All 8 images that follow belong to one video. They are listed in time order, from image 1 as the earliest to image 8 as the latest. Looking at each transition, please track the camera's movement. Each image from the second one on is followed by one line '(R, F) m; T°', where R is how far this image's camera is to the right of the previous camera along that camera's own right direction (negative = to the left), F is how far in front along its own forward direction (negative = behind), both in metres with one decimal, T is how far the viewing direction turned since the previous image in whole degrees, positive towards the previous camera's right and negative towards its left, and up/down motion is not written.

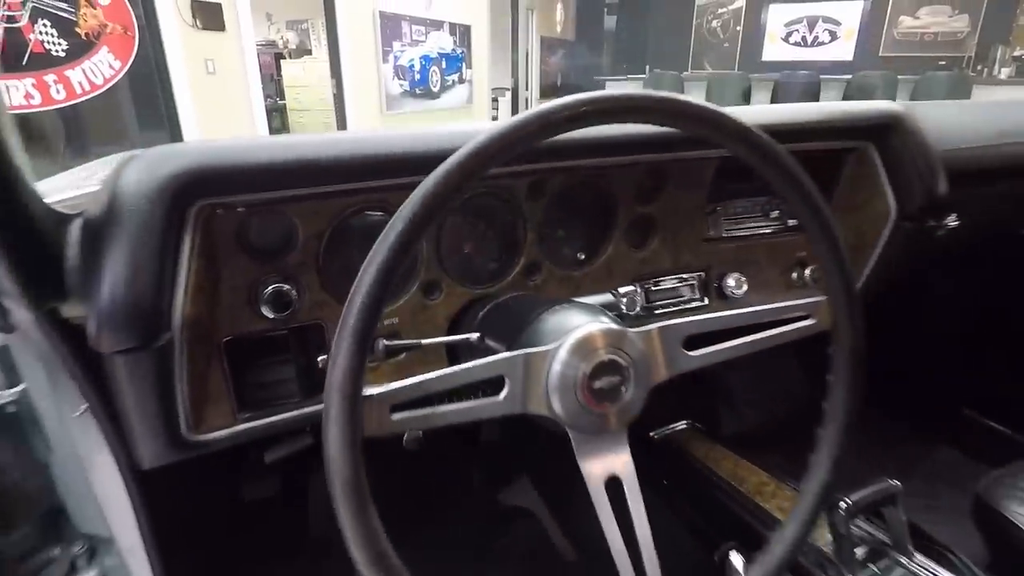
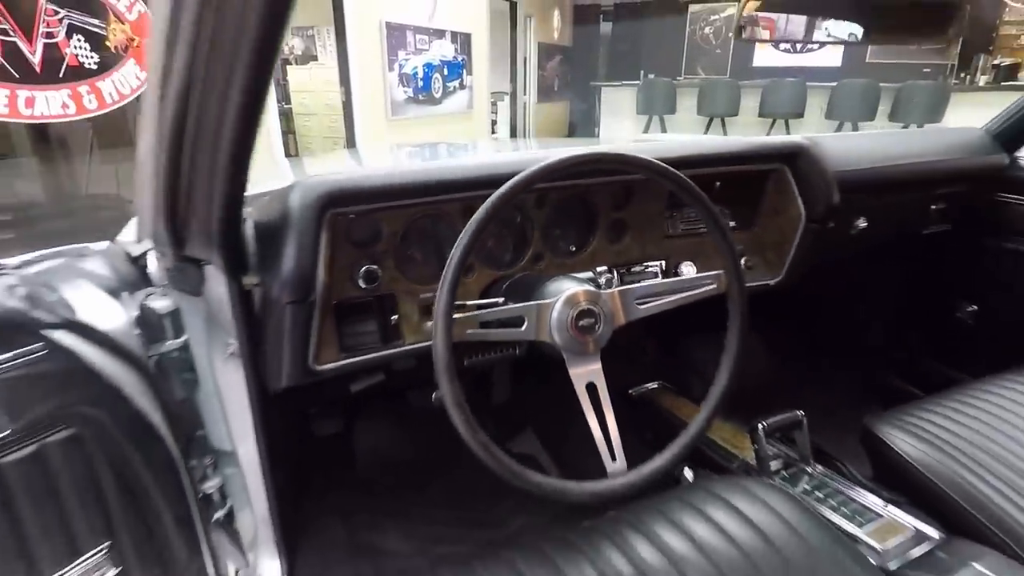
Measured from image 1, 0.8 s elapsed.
(0.0, -0.3) m; 0°
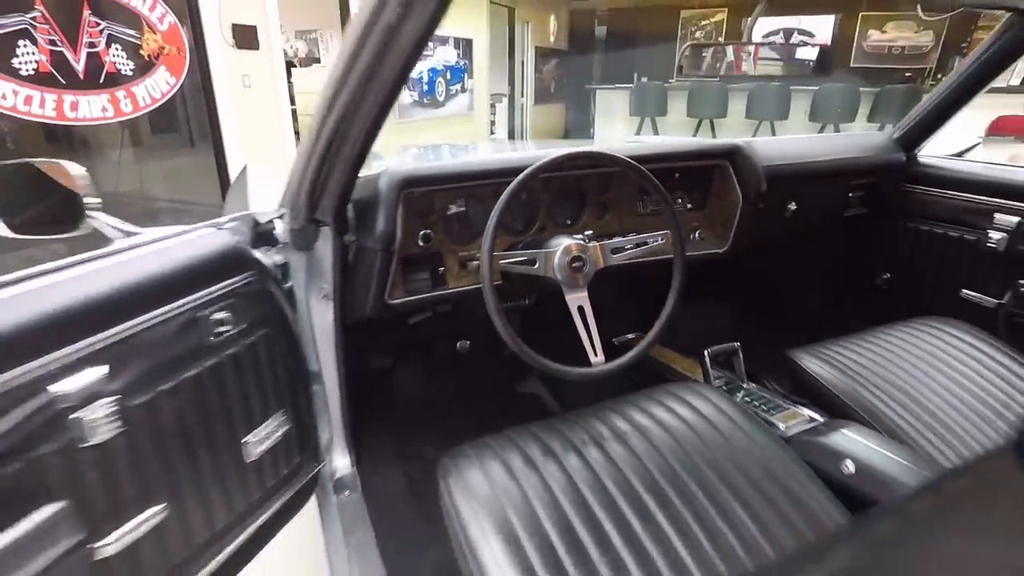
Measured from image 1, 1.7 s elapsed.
(0.0, -0.3) m; 0°
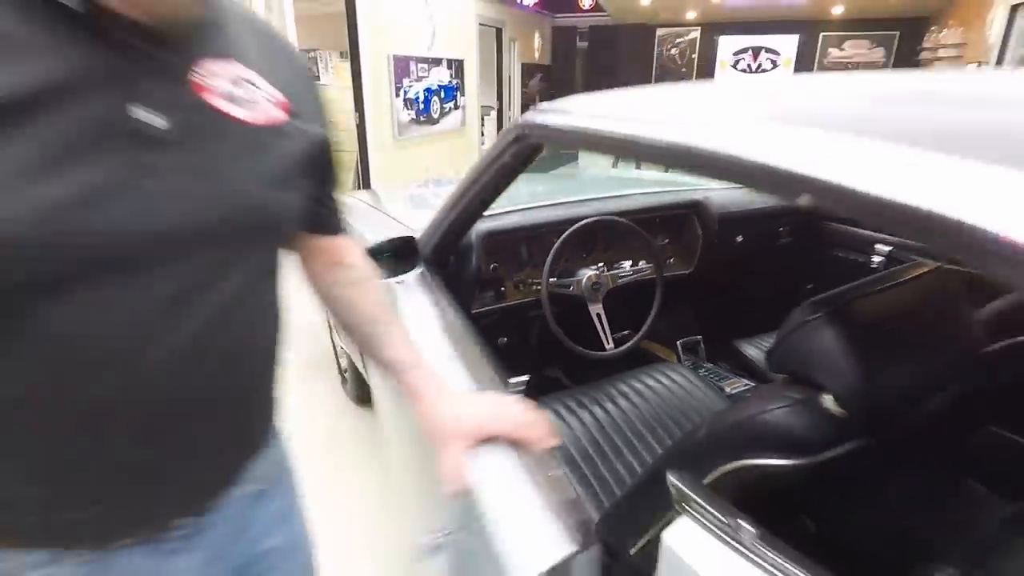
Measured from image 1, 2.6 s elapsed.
(-0.2, -0.6) m; +2°
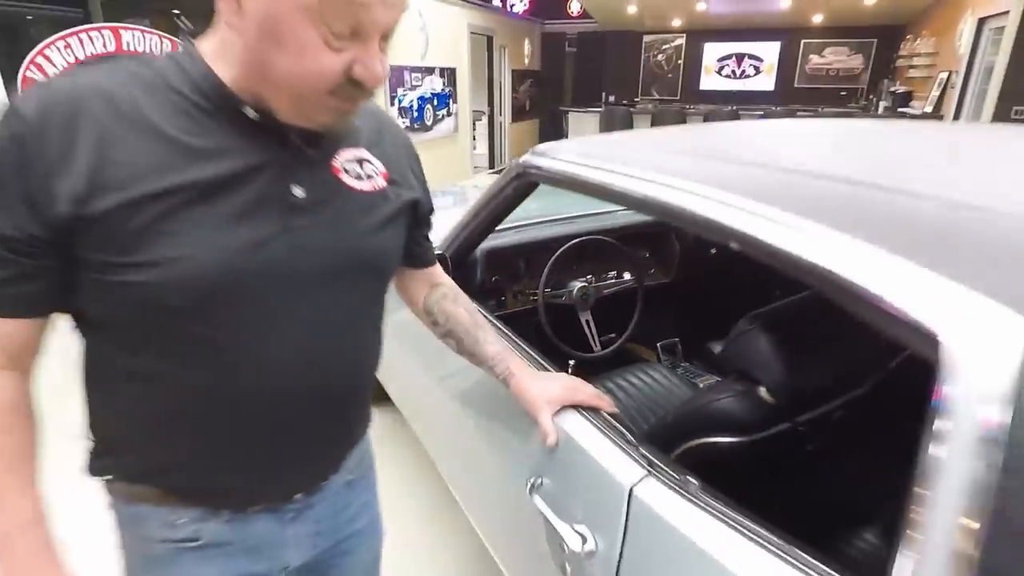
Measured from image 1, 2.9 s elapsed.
(0.0, -0.2) m; +1°
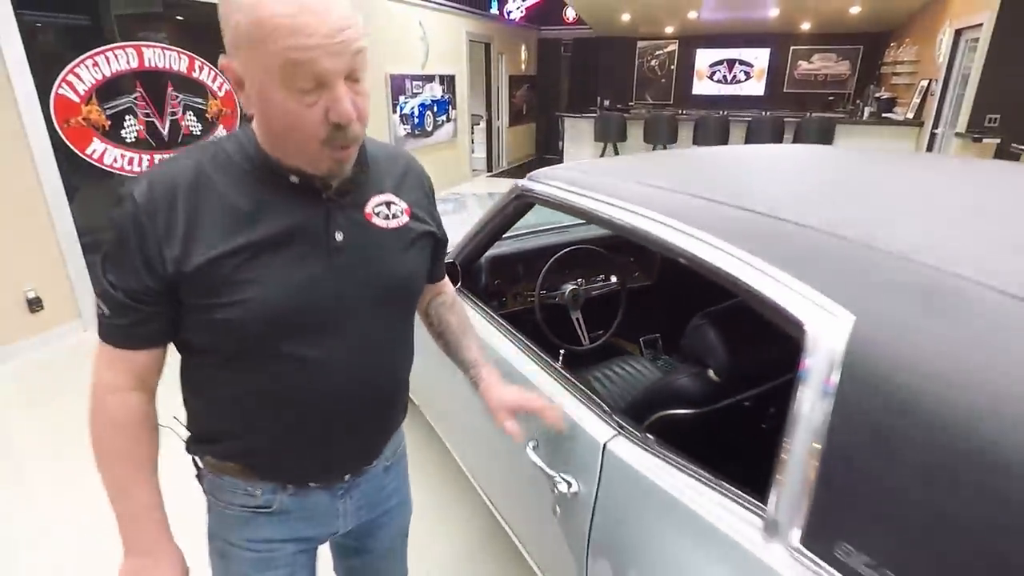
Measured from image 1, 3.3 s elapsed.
(0.0, -0.3) m; 0°
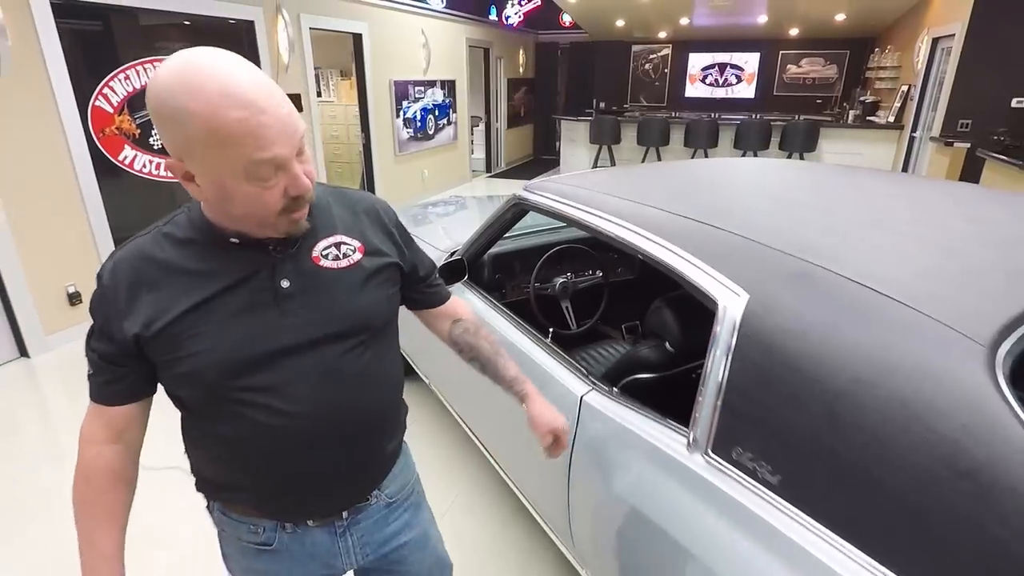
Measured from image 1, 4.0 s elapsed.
(0.0, -0.3) m; 0°
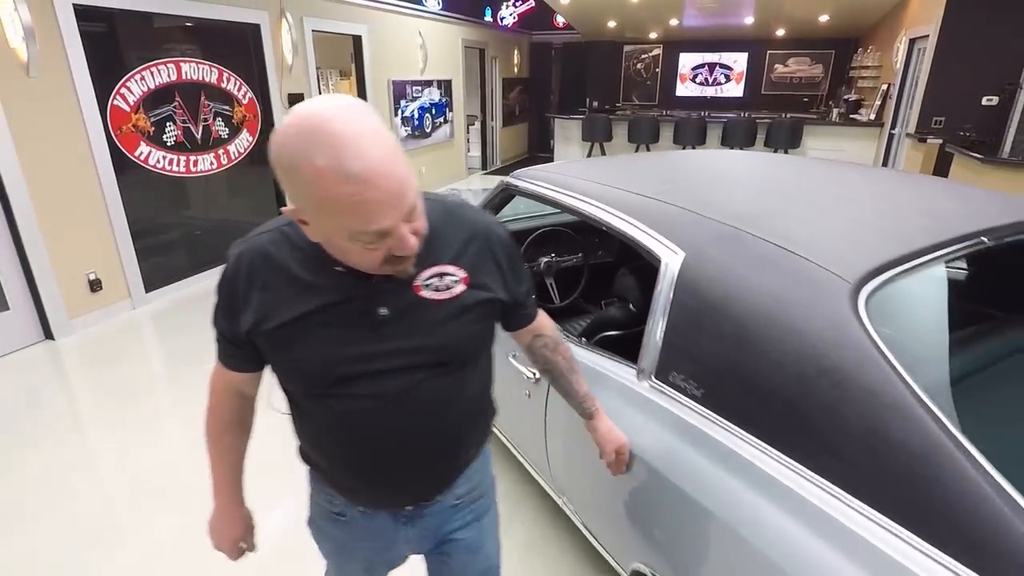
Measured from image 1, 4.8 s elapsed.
(0.0, -0.3) m; 0°
